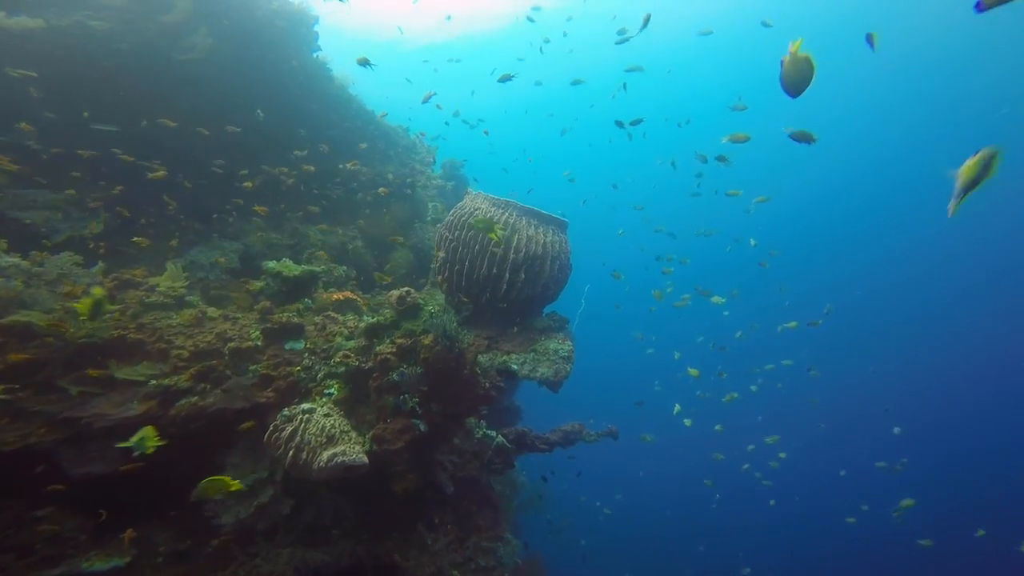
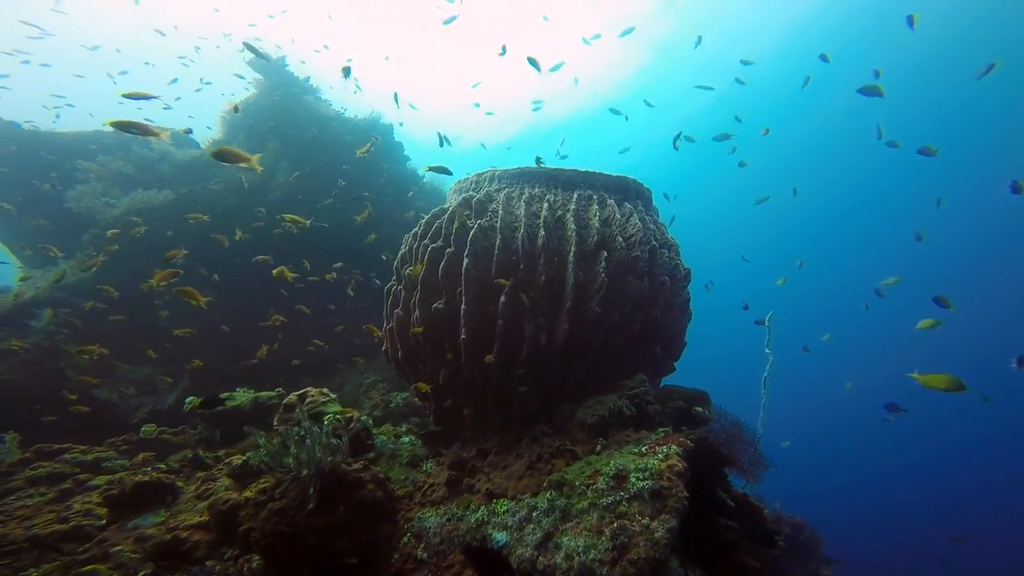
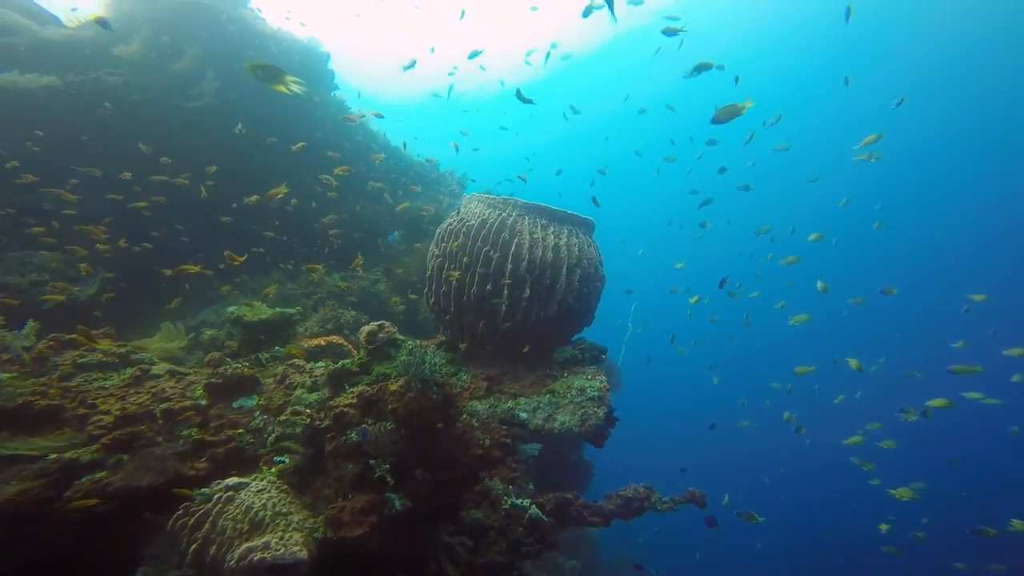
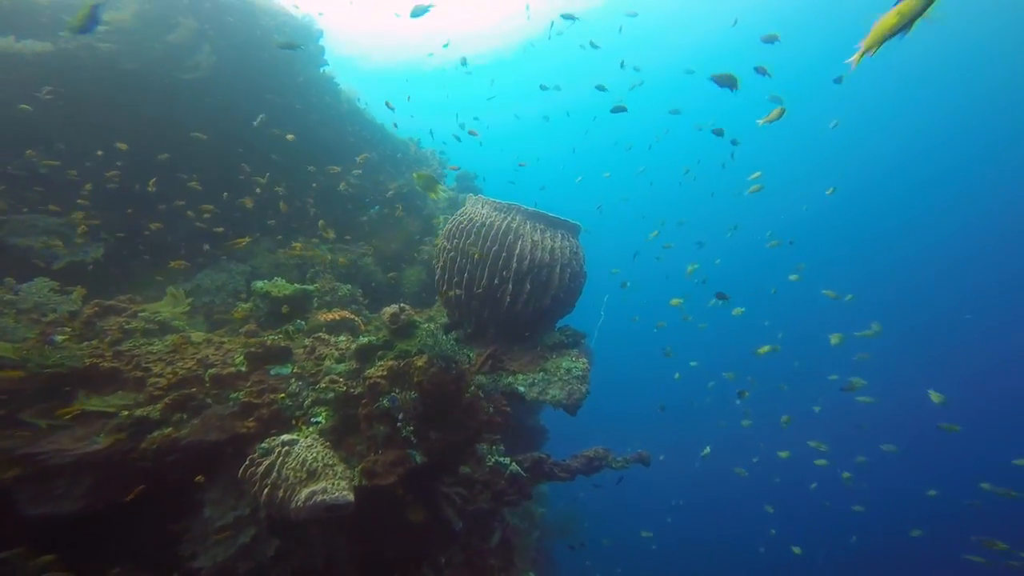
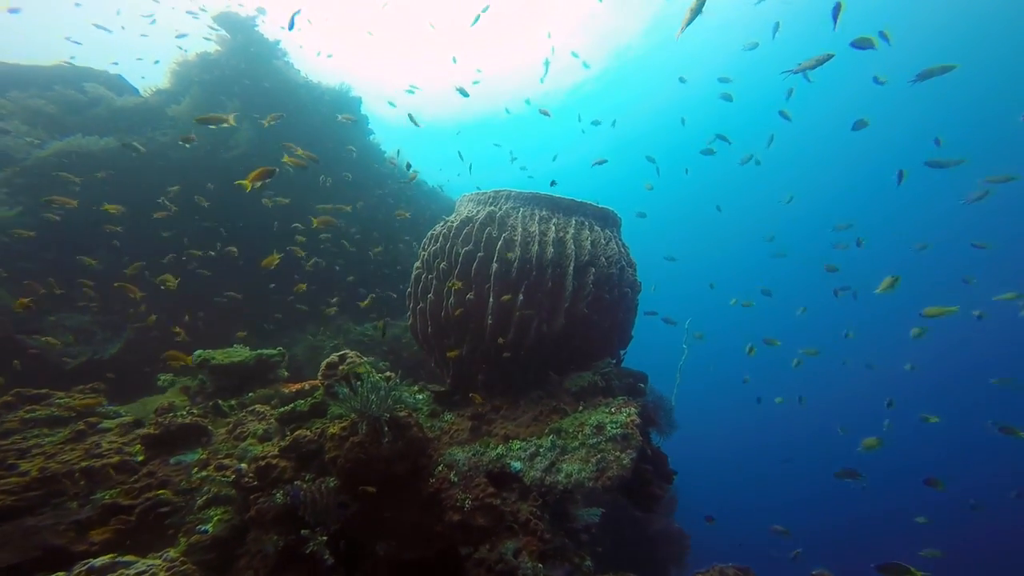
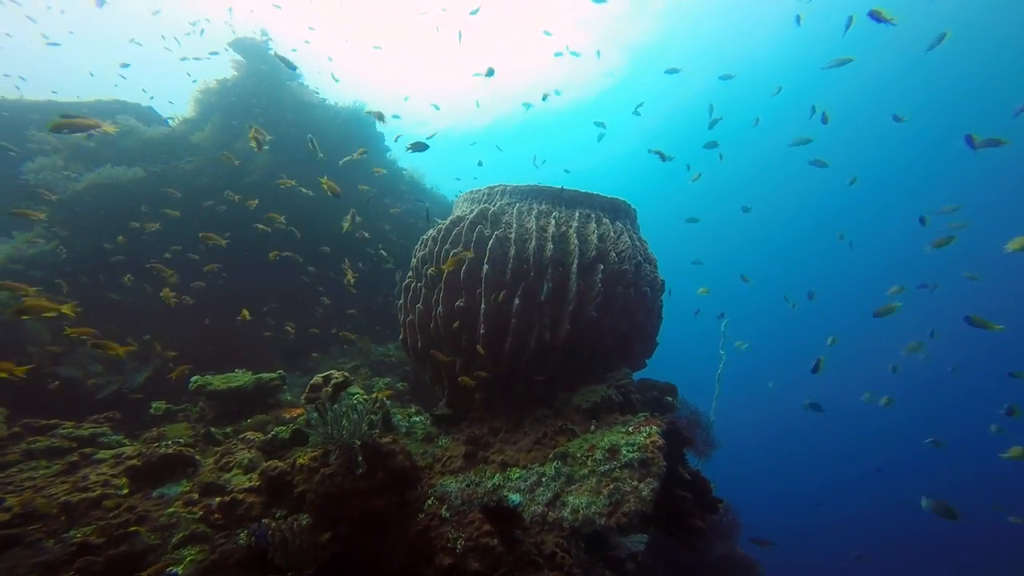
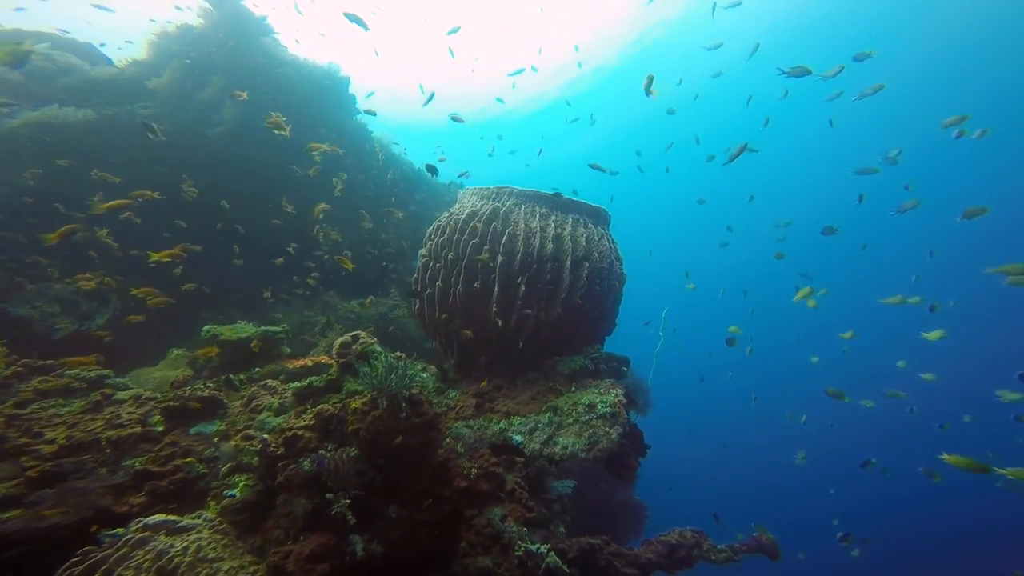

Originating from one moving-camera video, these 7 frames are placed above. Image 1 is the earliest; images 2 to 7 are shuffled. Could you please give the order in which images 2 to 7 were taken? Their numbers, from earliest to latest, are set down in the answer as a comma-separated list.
4, 3, 7, 5, 6, 2
